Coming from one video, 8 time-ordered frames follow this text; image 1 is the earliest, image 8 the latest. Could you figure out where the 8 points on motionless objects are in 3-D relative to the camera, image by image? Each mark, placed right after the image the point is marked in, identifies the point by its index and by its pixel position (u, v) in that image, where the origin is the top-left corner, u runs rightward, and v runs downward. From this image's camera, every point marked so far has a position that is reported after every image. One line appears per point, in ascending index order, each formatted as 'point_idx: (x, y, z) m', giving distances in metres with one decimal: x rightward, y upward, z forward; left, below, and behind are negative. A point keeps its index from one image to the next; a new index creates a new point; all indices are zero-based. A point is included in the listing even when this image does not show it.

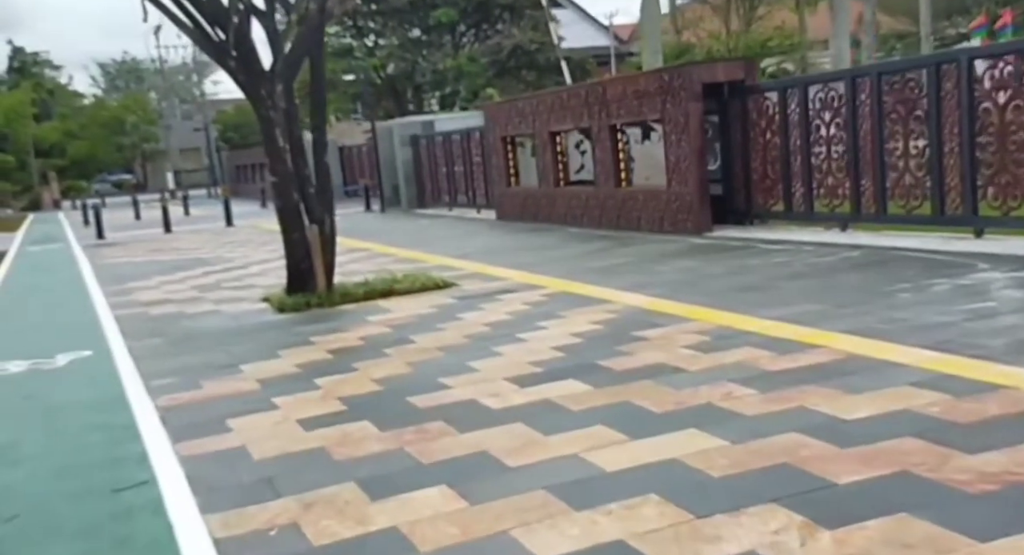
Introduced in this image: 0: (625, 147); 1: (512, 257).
0: (+1.6, +1.9, +17.0) m
1: (0.0, +0.3, +15.3) m
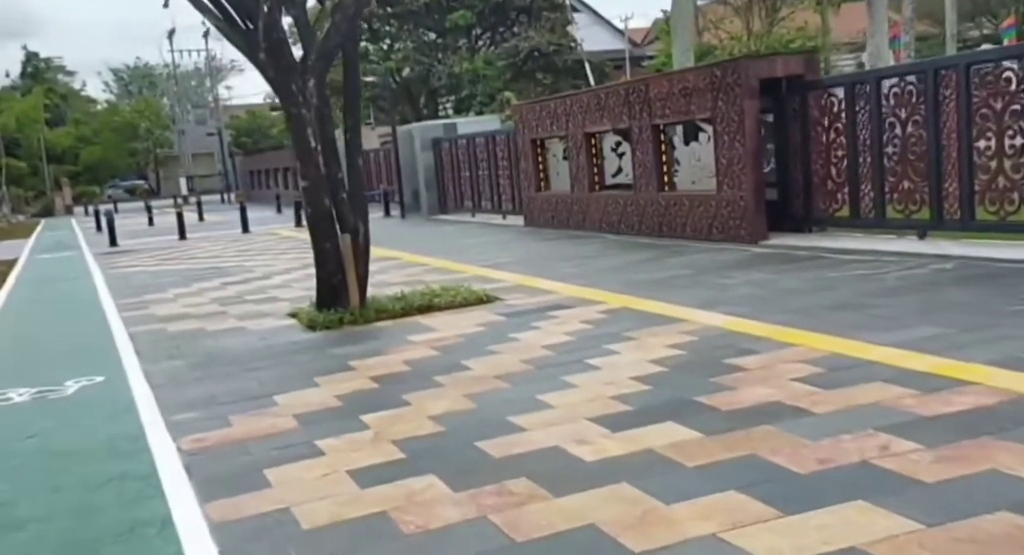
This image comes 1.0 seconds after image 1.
0: (+2.1, +1.8, +16.0) m
1: (+0.5, +0.1, +14.3) m
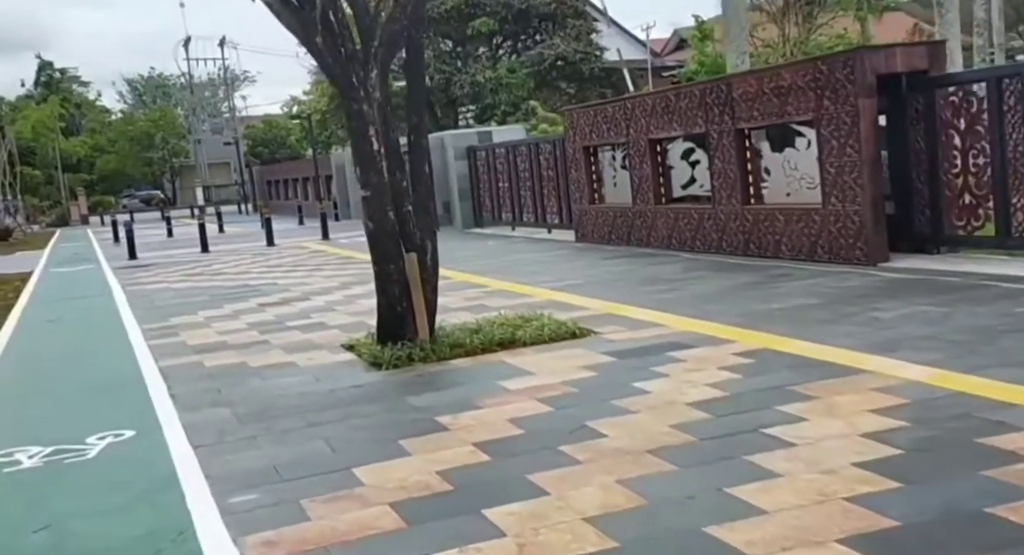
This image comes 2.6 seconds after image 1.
0: (+2.9, +1.5, +14.3) m
1: (+1.3, -0.1, +12.6) m
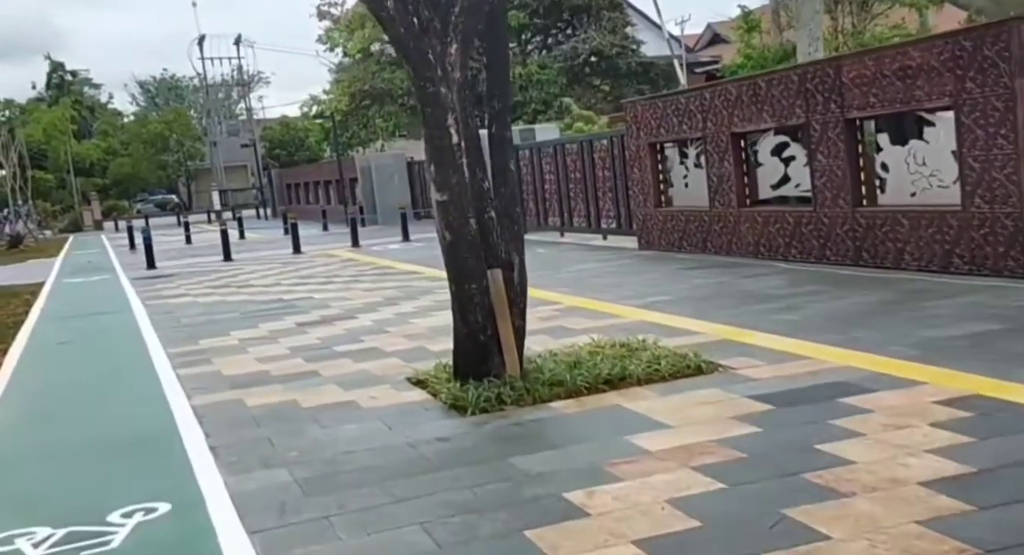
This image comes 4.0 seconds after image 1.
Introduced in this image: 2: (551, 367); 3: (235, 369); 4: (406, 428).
0: (+3.7, +1.3, +12.5) m
1: (+2.1, -0.3, +10.8) m
2: (+0.3, -0.6, +8.7) m
3: (-2.7, -0.9, +11.7) m
4: (-0.7, -1.0, +7.9) m
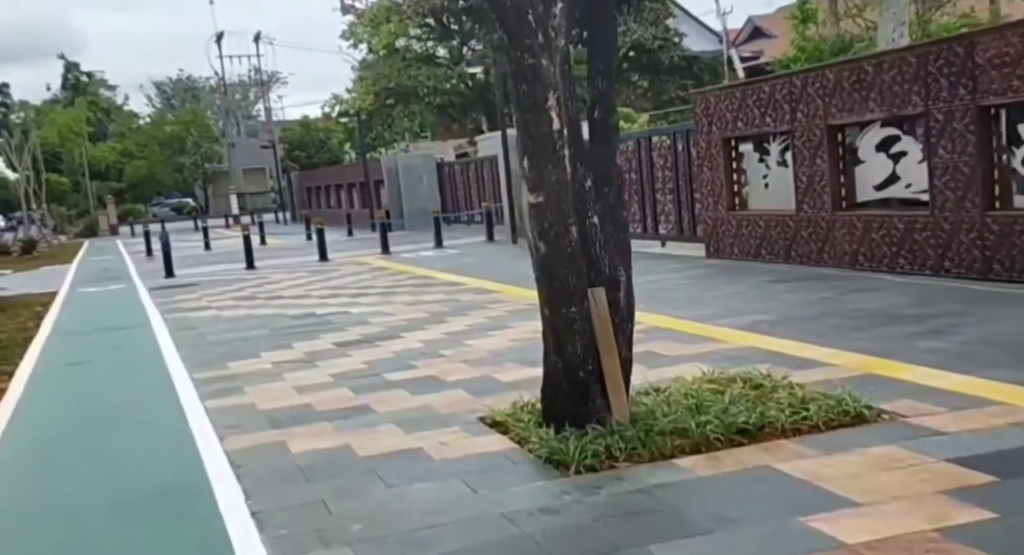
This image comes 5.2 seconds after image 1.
0: (+4.4, +1.2, +10.9) m
1: (+2.7, -0.4, +9.2) m
2: (+0.9, -0.8, +7.1) m
3: (-2.0, -1.0, +10.2) m
4: (-0.1, -1.1, +6.3) m
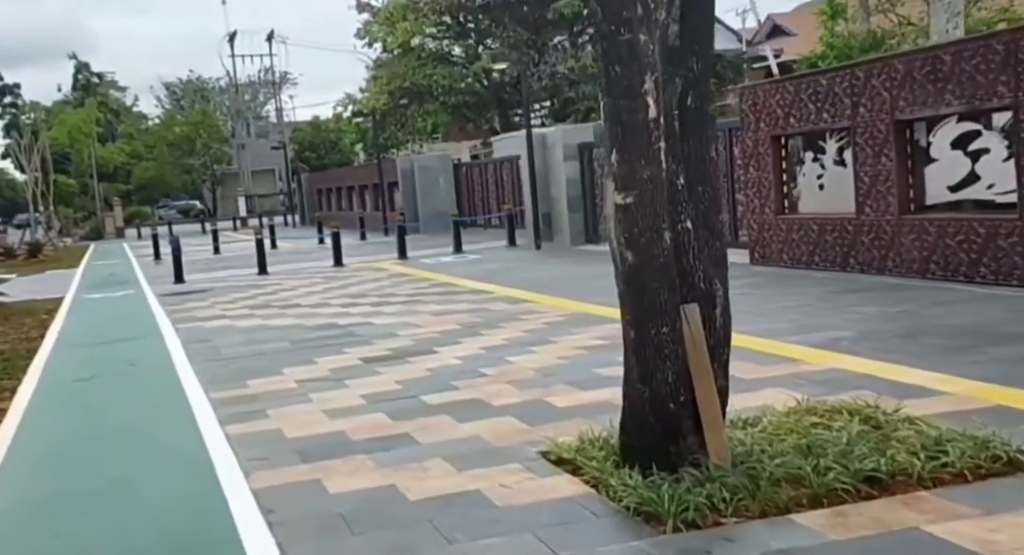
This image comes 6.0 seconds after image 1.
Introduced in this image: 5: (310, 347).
0: (+4.8, +1.1, +9.8) m
1: (+3.1, -0.5, +8.2) m
2: (+1.3, -0.9, +6.1) m
3: (-1.6, -1.1, +9.2) m
4: (+0.3, -1.2, +5.3) m
5: (-2.3, -0.8, +13.8) m
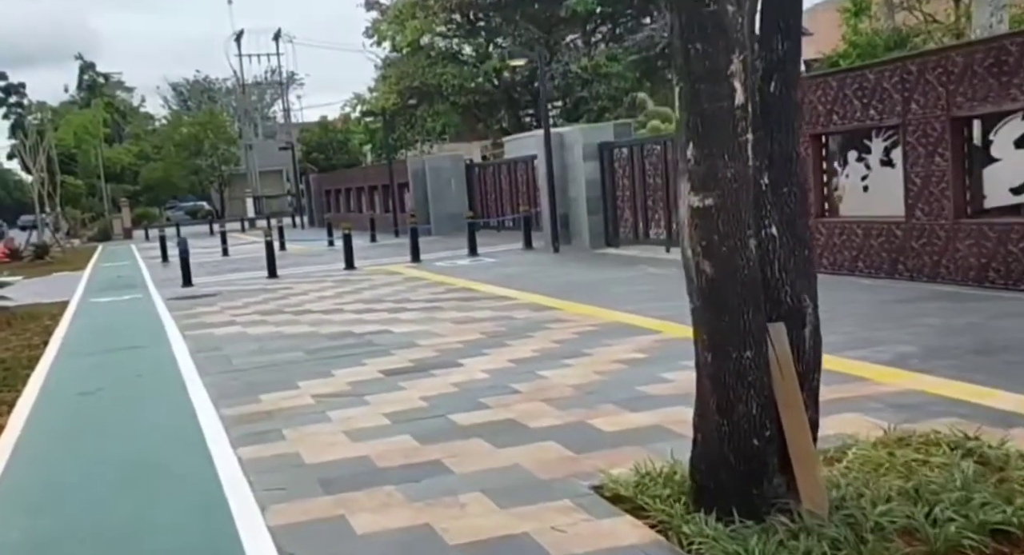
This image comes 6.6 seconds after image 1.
0: (+5.1, +1.0, +9.0) m
1: (+3.4, -0.6, +7.4) m
2: (+1.6, -0.9, +5.3) m
3: (-1.3, -1.2, +8.4) m
4: (+0.6, -1.3, +4.5) m
5: (-2.0, -0.9, +13.0) m
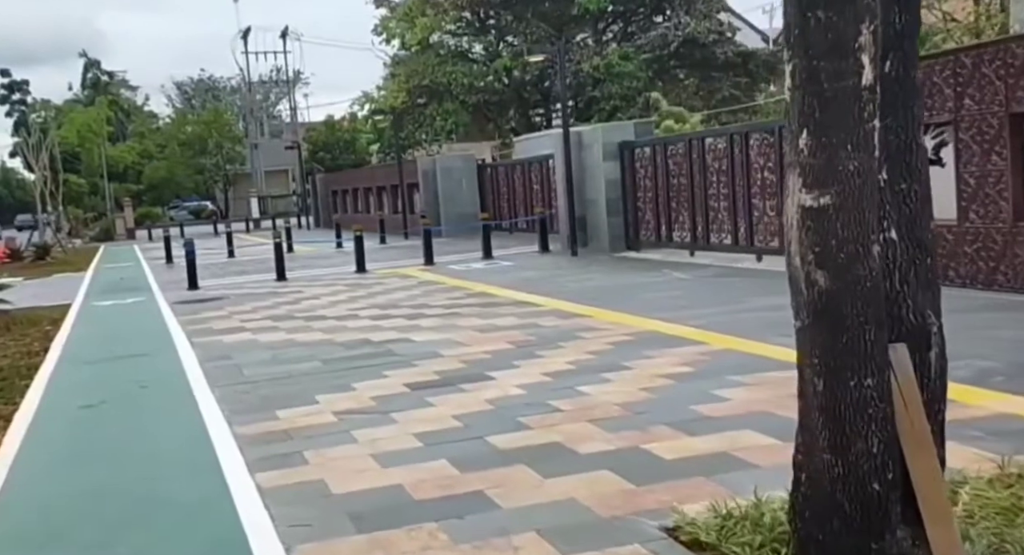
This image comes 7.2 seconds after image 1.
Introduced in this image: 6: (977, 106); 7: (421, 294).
0: (+5.4, +0.9, +8.2) m
1: (+3.7, -0.7, +6.6) m
2: (+1.9, -1.0, +4.5) m
3: (-1.0, -1.3, +7.6) m
4: (+0.8, -1.3, +3.7) m
5: (-1.7, -0.9, +12.2) m
6: (+4.5, +1.6, +11.8) m
7: (-1.4, -0.3, +19.4) m
